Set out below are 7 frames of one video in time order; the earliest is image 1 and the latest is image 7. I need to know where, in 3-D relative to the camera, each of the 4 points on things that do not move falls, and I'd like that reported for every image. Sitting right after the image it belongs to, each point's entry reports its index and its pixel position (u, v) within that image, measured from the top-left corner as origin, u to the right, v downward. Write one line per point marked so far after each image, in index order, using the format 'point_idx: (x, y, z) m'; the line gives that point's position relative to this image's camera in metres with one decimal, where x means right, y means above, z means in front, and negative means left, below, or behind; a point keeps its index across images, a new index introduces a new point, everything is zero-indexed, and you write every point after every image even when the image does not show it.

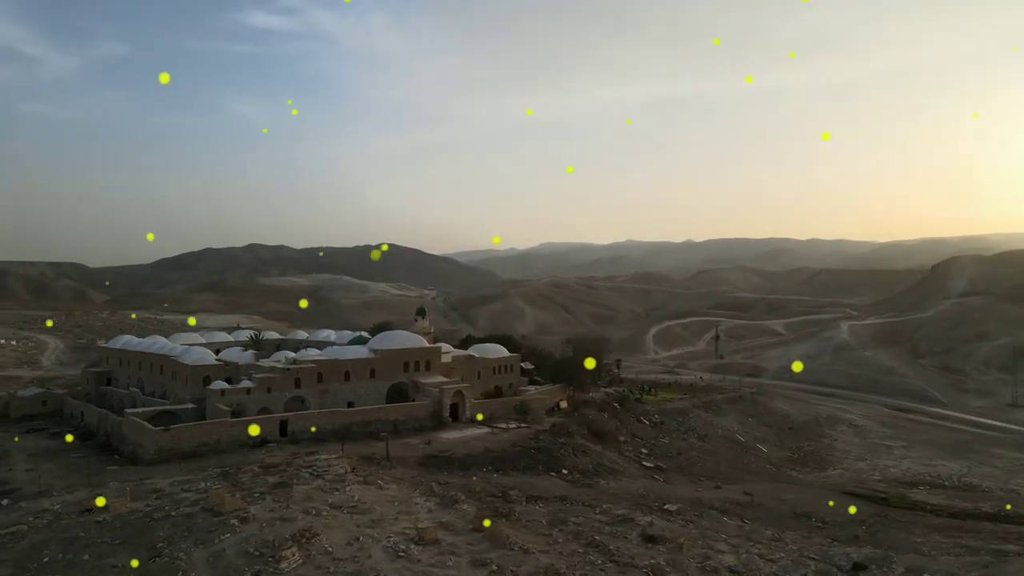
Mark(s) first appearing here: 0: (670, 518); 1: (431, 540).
0: (+4.0, -5.9, +16.9) m
1: (-1.4, -4.4, +11.6) m
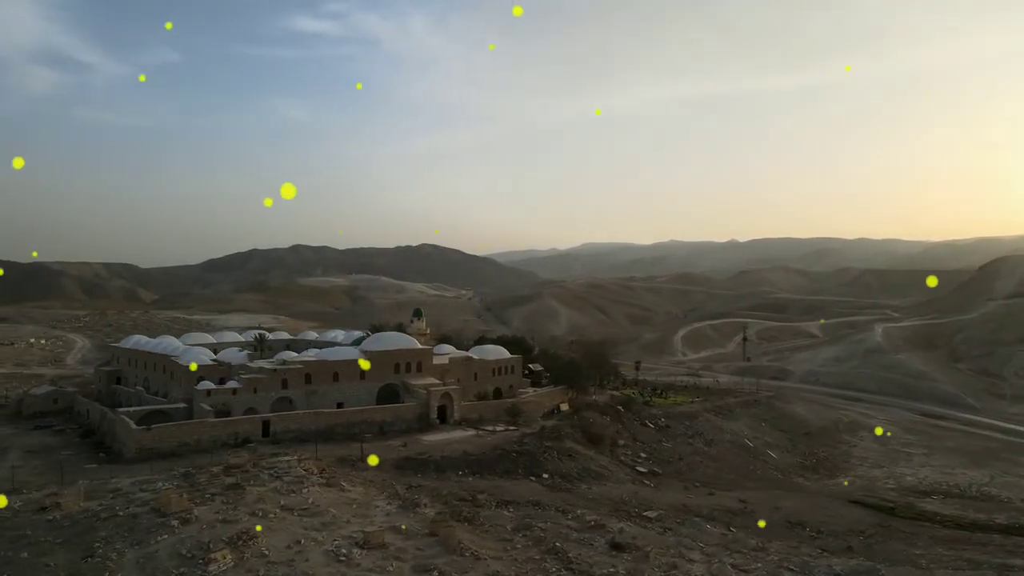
0: (+3.3, -5.9, +16.5) m
1: (-2.3, -4.4, +11.4) m
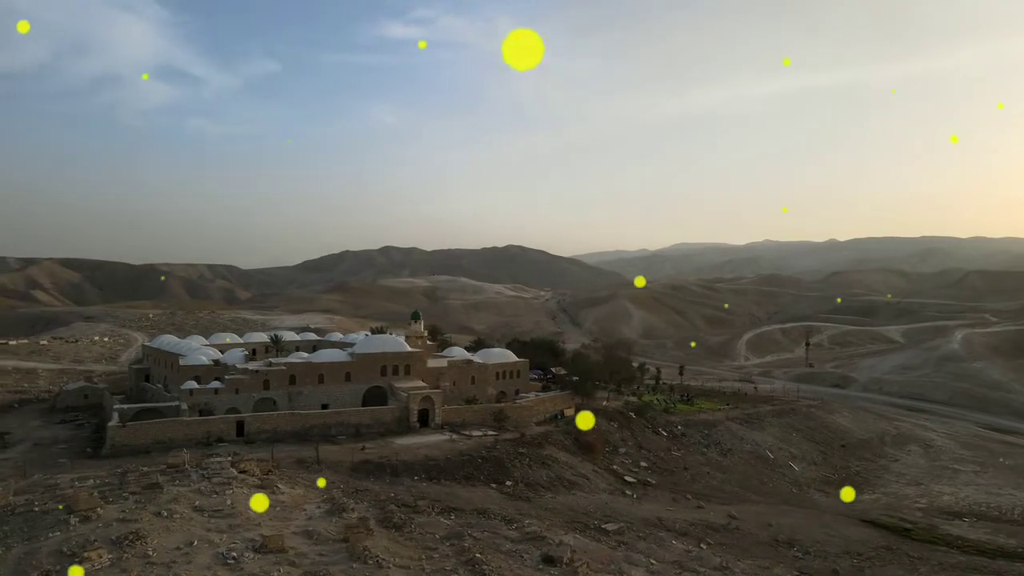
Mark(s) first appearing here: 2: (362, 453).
0: (+2.1, -6.0, +15.8) m
1: (-4.1, -4.5, +11.4) m
2: (-4.2, -4.7, +18.6) m
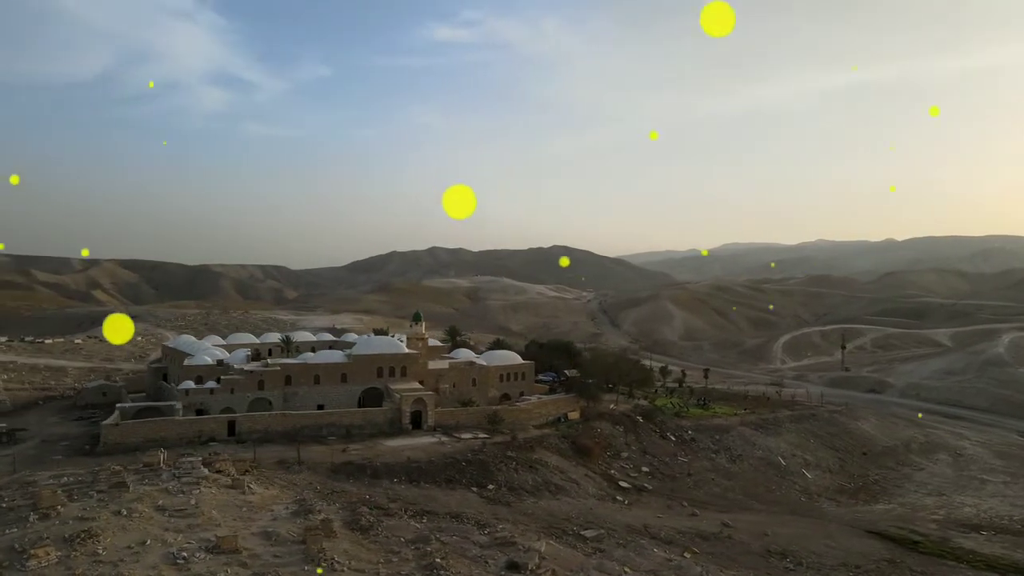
0: (+1.5, -6.1, +15.6) m
1: (-4.9, -4.5, +11.5) m
2: (-4.7, -4.7, +18.7) m
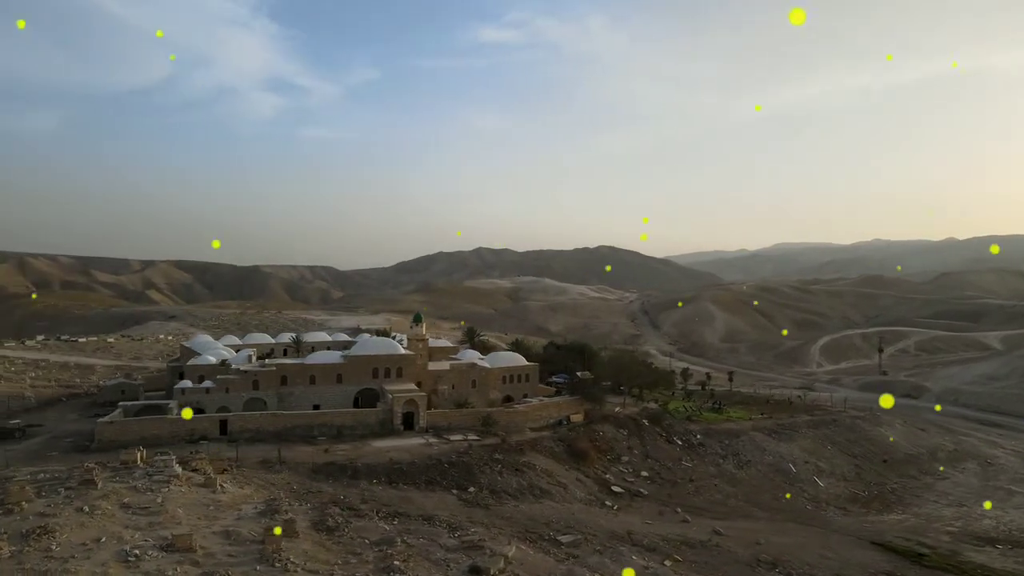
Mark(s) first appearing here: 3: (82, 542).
0: (+0.8, -6.1, +15.4) m
1: (-5.8, -4.6, +11.6) m
2: (-5.2, -4.8, +18.8) m
3: (-7.2, -4.3, +11.2) m
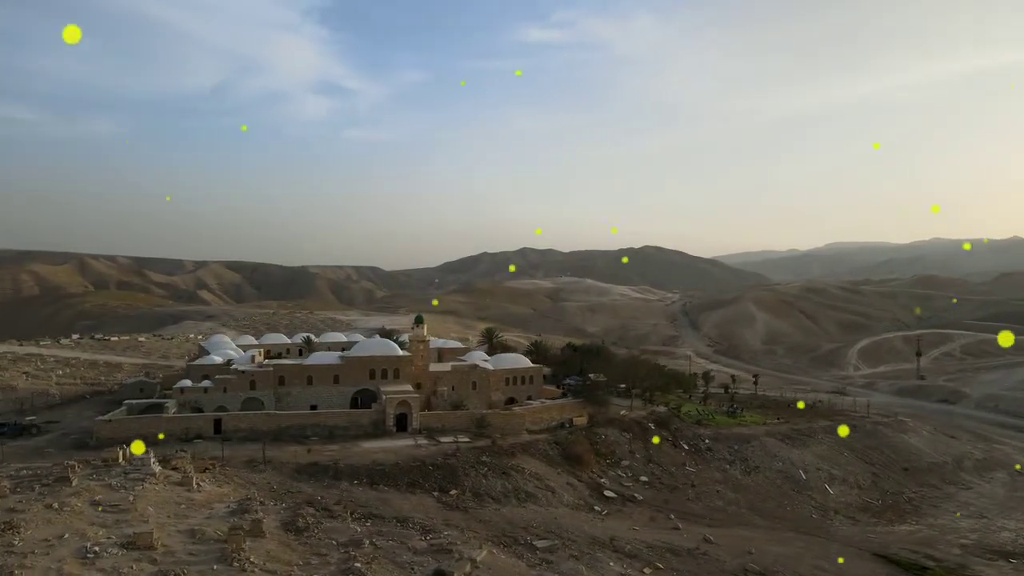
0: (+0.2, -6.2, +15.3) m
1: (-6.6, -4.6, +11.9) m
2: (-5.6, -4.8, +19.0) m
3: (-8.1, -4.3, +11.5) m
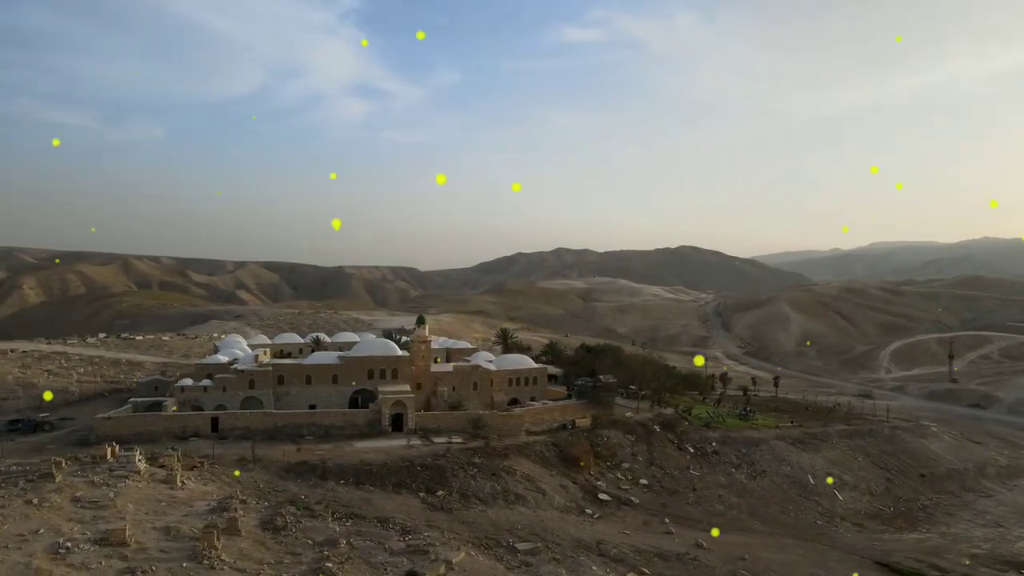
0: (-0.3, -6.2, +15.2) m
1: (-7.2, -4.6, +12.1) m
2: (-5.9, -4.8, +19.2) m
3: (-8.7, -4.3, +11.8) m
